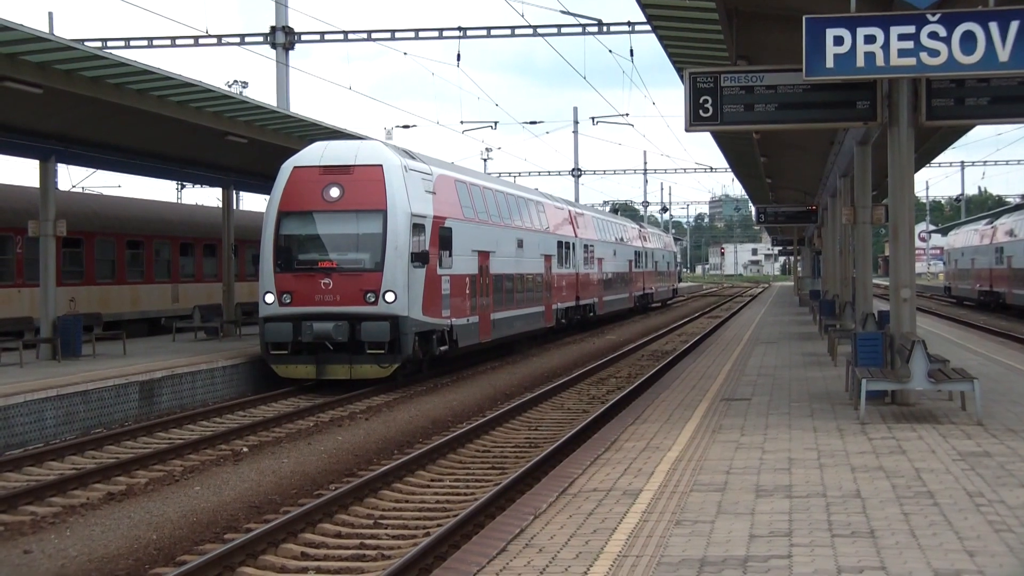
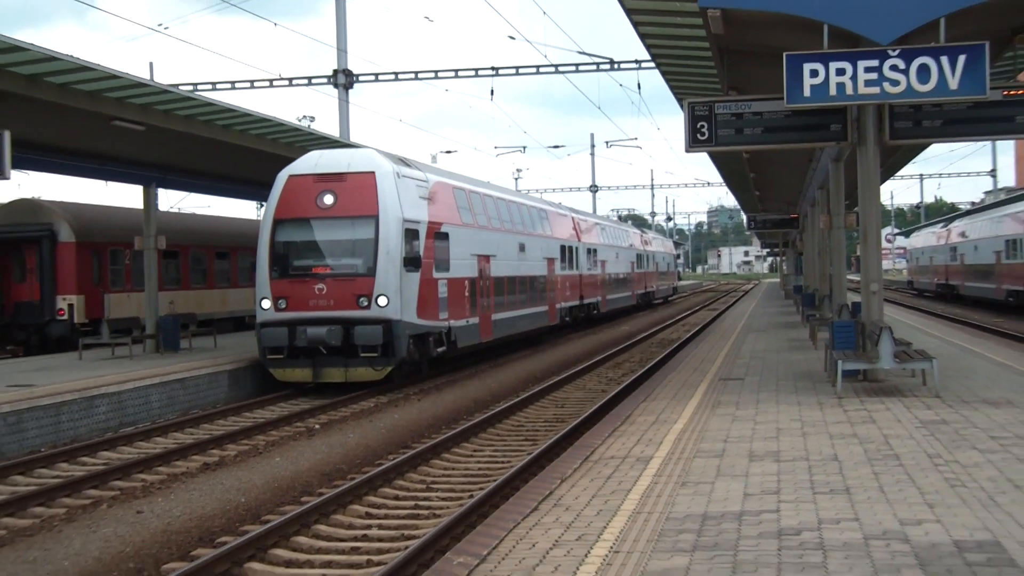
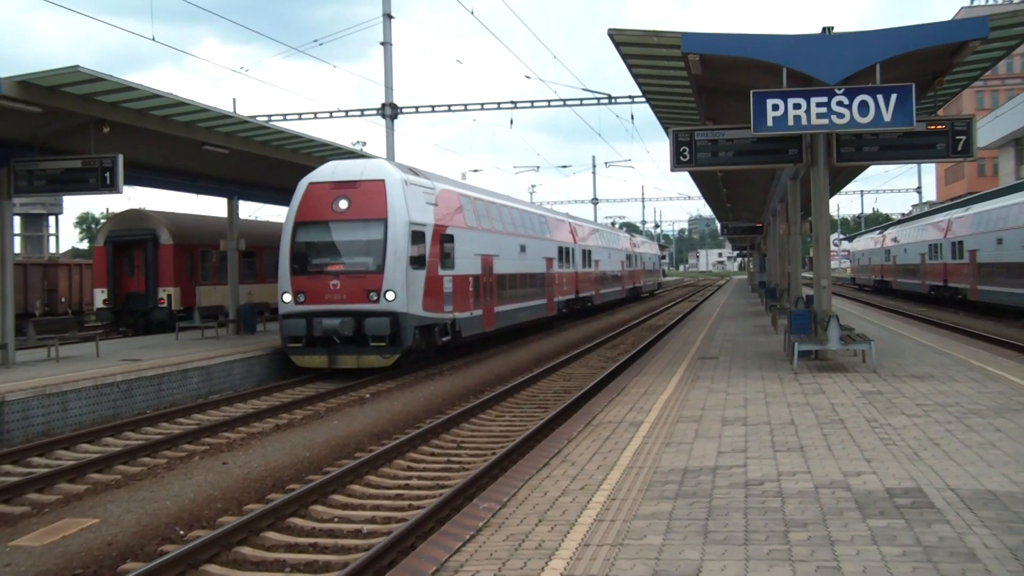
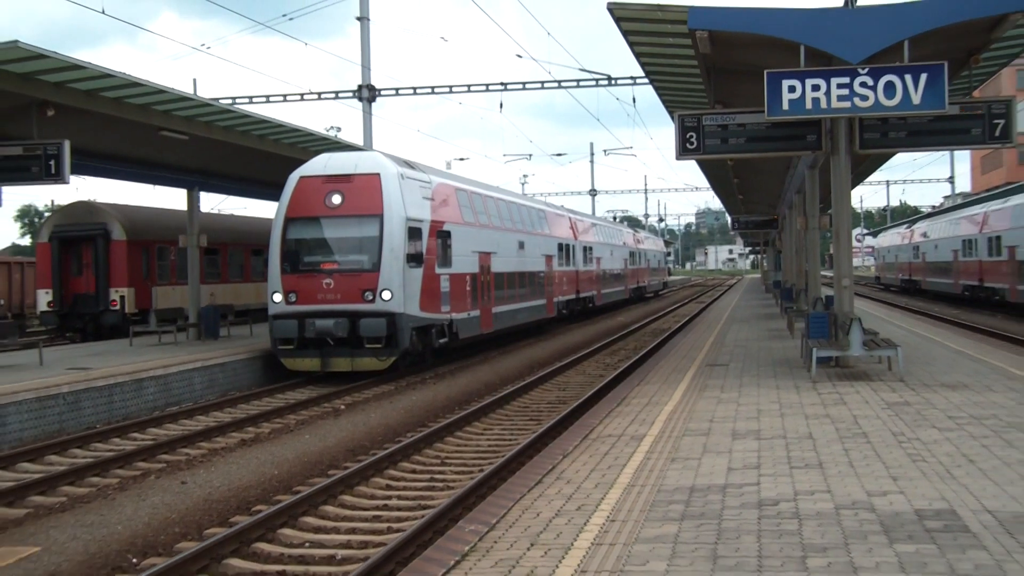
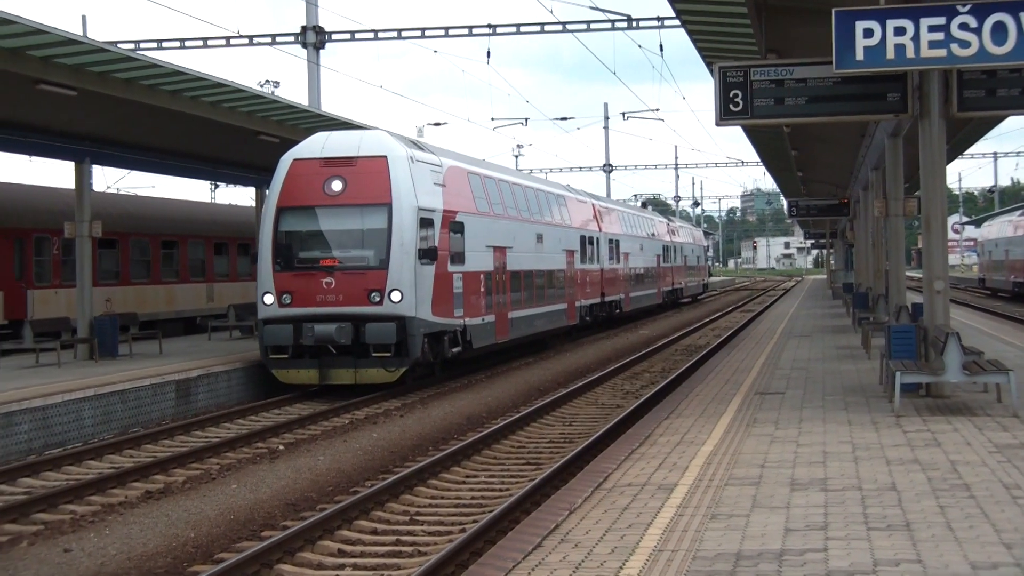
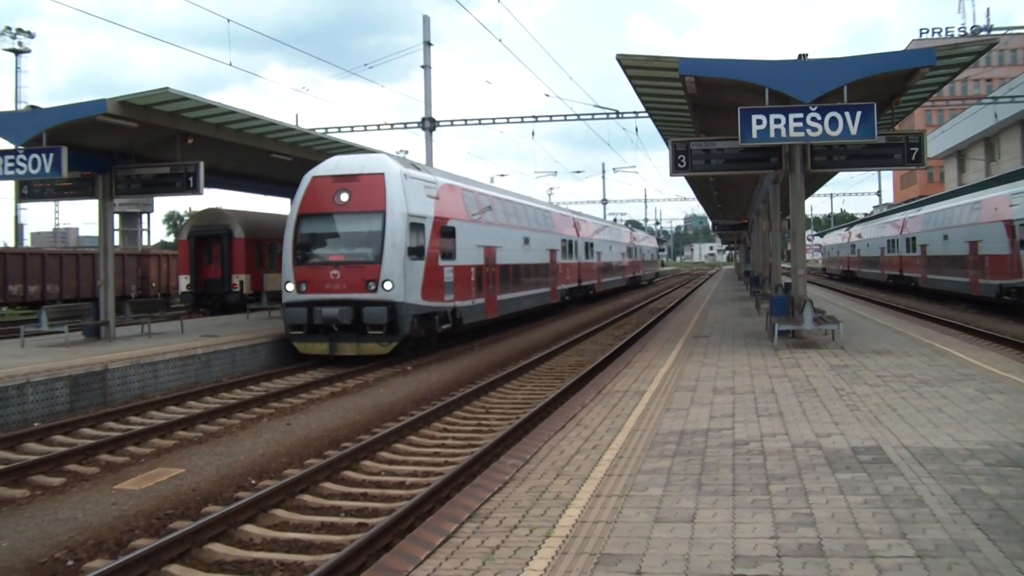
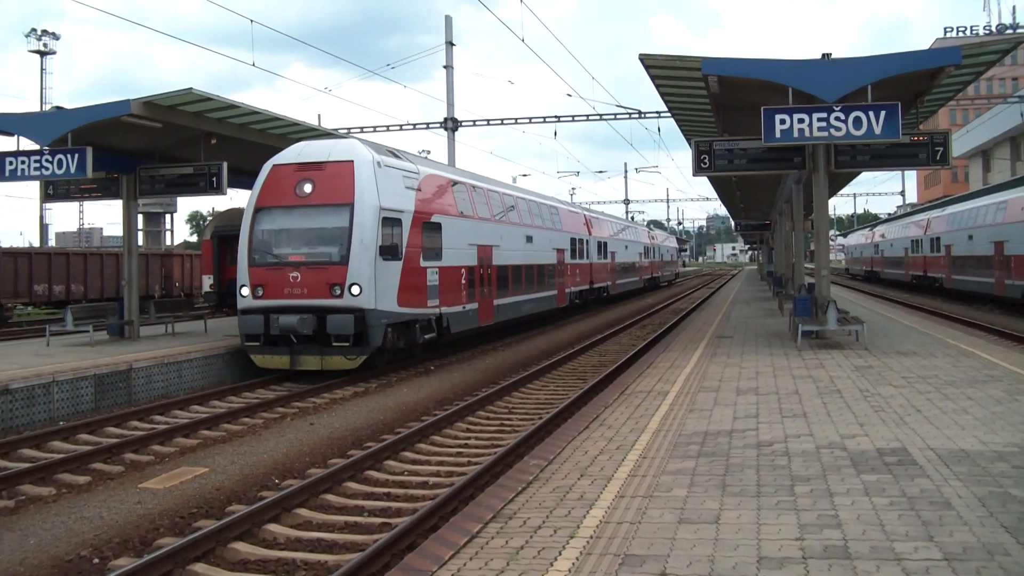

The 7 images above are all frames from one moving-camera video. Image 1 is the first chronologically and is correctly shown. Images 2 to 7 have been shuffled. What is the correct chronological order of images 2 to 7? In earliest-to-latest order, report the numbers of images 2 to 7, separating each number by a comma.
5, 2, 4, 3, 6, 7
